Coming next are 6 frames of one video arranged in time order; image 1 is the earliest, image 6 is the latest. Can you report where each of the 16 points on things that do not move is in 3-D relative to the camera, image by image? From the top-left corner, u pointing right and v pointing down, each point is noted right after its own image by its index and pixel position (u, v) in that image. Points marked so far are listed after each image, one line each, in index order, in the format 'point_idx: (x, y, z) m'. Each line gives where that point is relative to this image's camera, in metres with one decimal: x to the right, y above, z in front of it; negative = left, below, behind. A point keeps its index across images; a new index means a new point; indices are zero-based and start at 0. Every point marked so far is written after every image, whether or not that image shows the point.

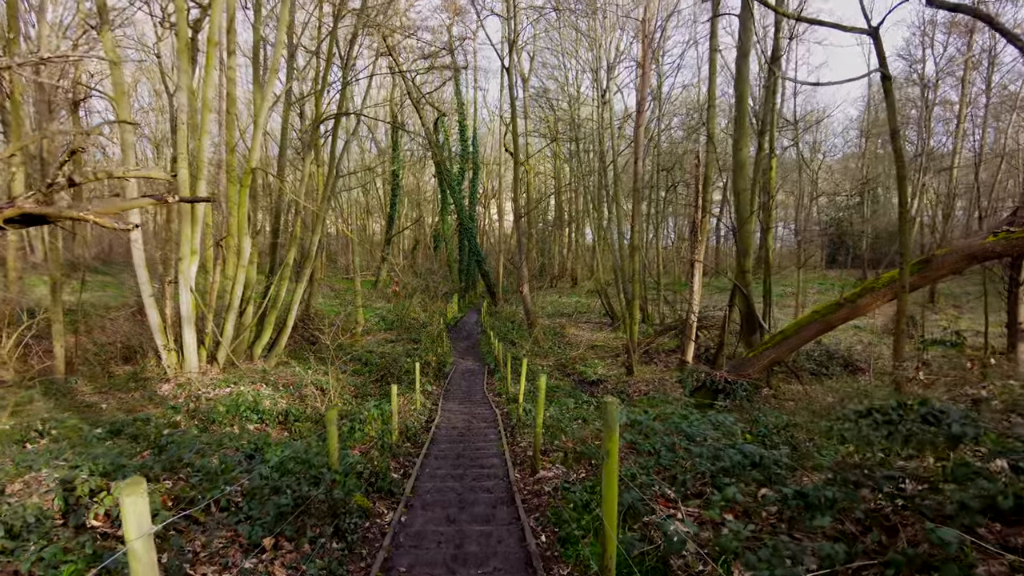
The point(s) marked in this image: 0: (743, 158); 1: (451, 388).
0: (+3.8, +2.1, +9.6) m
1: (-1.3, -2.2, +12.9) m
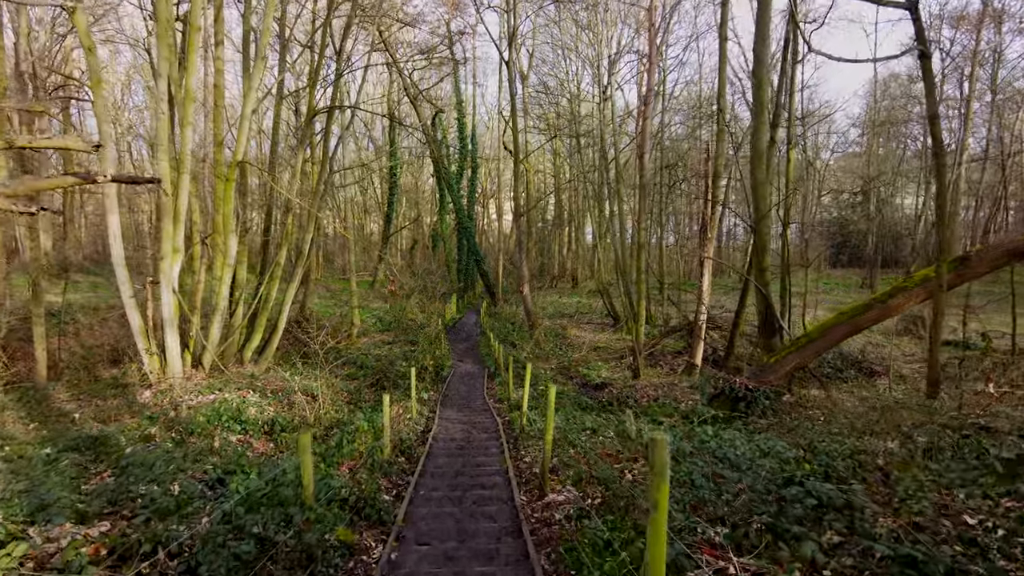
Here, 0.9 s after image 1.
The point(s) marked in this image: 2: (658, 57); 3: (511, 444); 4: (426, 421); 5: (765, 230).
0: (+3.8, +2.1, +9.0) m
1: (-1.3, -2.2, +12.2) m
2: (+4.7, +7.3, +18.6) m
3: (0.0, -2.0, +7.6) m
4: (-1.4, -2.1, +9.3) m
5: (+3.9, +0.9, +9.0) m
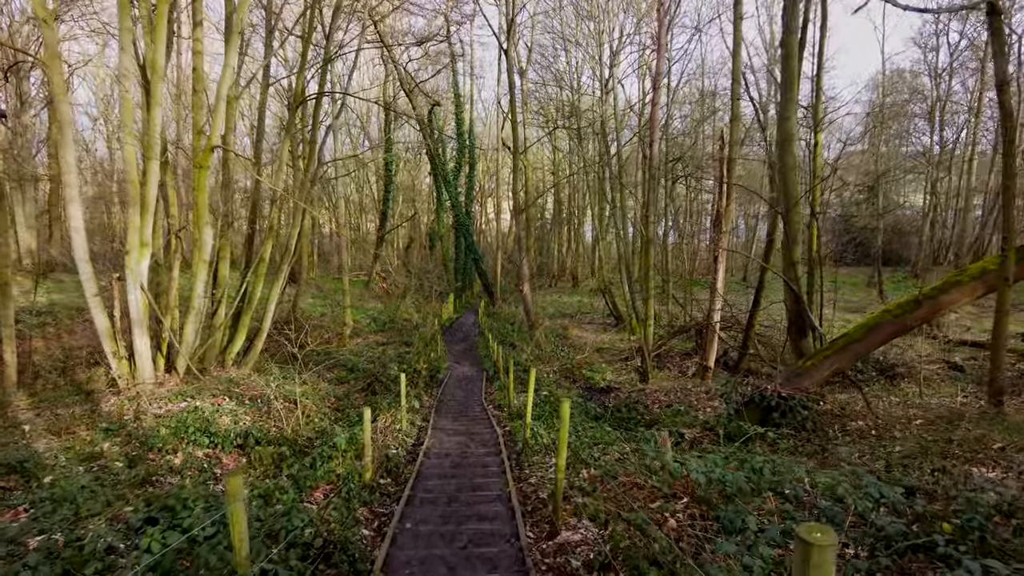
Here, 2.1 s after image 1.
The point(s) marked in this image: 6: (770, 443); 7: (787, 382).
0: (+3.9, +2.2, +8.1) m
1: (-1.3, -2.2, +11.3) m
2: (+4.6, +7.4, +17.7) m
3: (0.0, -2.0, +6.6) m
4: (-1.3, -2.1, +8.3) m
5: (+3.9, +0.9, +8.1) m
6: (+2.9, -1.8, +6.6) m
7: (+3.4, -1.2, +7.2) m
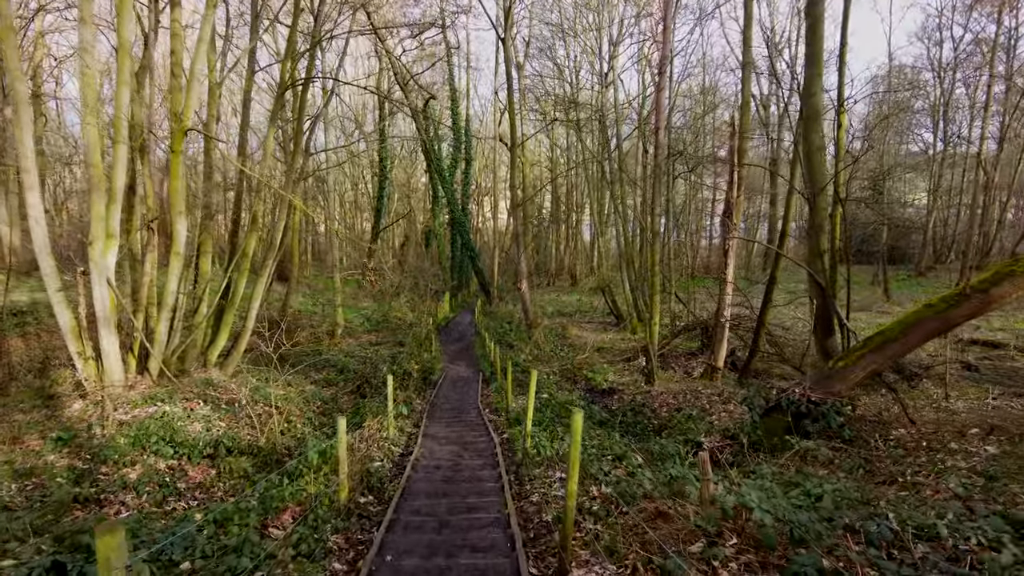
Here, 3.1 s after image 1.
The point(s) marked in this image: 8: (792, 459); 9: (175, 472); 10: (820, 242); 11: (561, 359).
0: (+3.8, +2.3, +7.4) m
1: (-1.3, -2.1, +10.6) m
2: (+4.6, +7.5, +17.0) m
3: (0.0, -1.9, +5.9) m
4: (-1.4, -2.0, +7.6) m
5: (+3.9, +1.0, +7.4) m
6: (+2.9, -1.7, +5.9) m
7: (+3.4, -1.1, +6.5) m
8: (+2.8, -1.7, +5.8) m
9: (-3.7, -2.0, +6.5) m
10: (+3.9, +0.6, +7.4) m
11: (+1.4, -2.0, +16.3) m
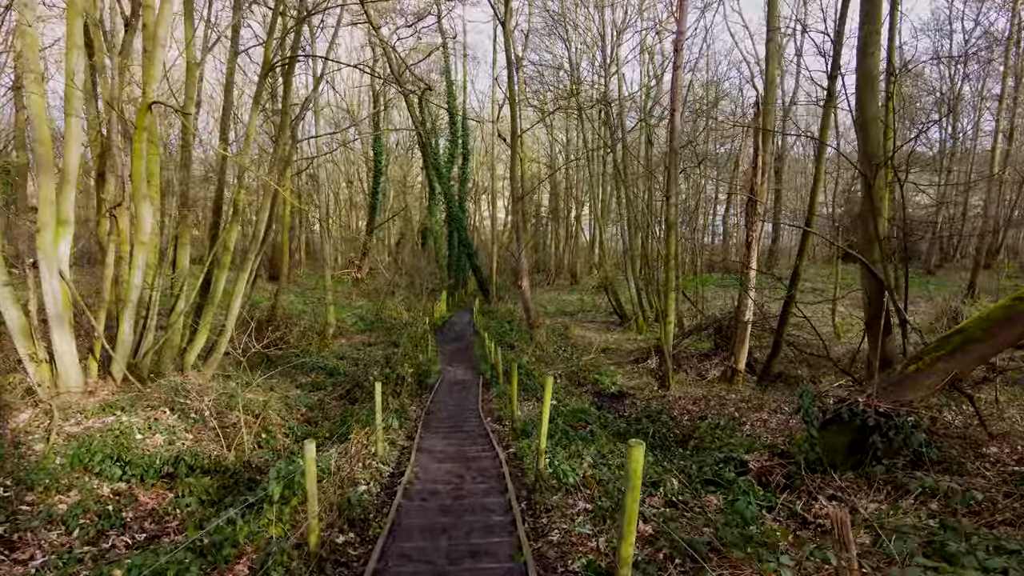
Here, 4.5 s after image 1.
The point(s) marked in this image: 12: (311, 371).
0: (+3.9, +2.4, +6.4) m
1: (-1.3, -2.0, +9.5) m
2: (+4.6, +7.5, +16.0) m
3: (+0.1, -1.8, +4.9) m
4: (-1.3, -1.9, +6.6) m
5: (+4.0, +1.1, +6.4) m
6: (+3.0, -1.6, +4.9) m
7: (+3.5, -1.0, +5.5) m
8: (+2.9, -1.6, +4.8) m
9: (-3.6, -2.0, +5.5) m
10: (+4.0, +0.7, +6.4) m
11: (+1.4, -1.9, +15.3) m
12: (-4.7, -1.9, +13.6) m
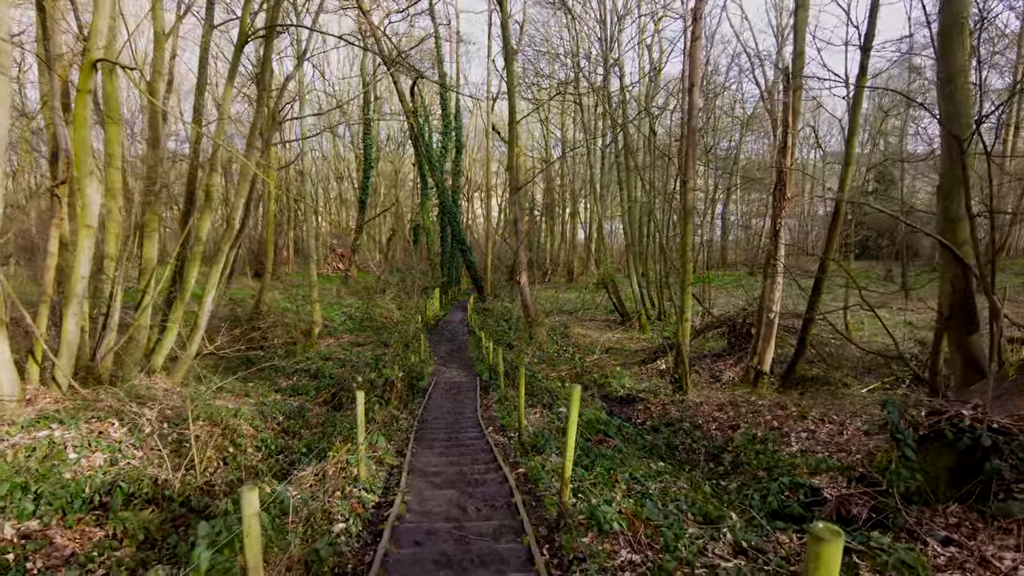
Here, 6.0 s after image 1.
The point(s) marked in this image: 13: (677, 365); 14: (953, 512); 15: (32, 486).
0: (+4.0, +2.5, +5.3) m
1: (-1.2, -1.9, +8.4) m
2: (+4.6, +7.7, +15.0) m
3: (+0.2, -1.7, +3.8) m
4: (-1.2, -1.8, +5.4) m
5: (+4.1, +1.2, +5.3) m
6: (+3.1, -1.5, +3.8) m
7: (+3.6, -0.9, +4.4) m
8: (+3.0, -1.5, +3.8) m
9: (-3.5, -1.8, +4.3) m
10: (+4.1, +0.8, +5.3) m
11: (+1.4, -1.8, +14.2) m
12: (-4.7, -1.8, +12.4) m
13: (+3.2, -1.5, +11.4) m
14: (+3.0, -1.5, +3.9) m
15: (-3.9, -1.6, +4.8) m
